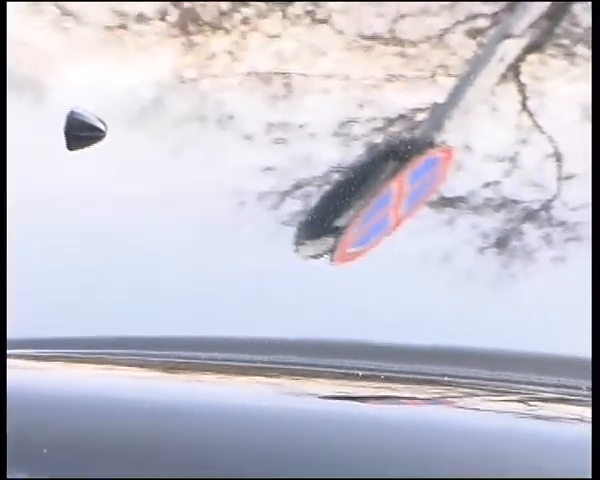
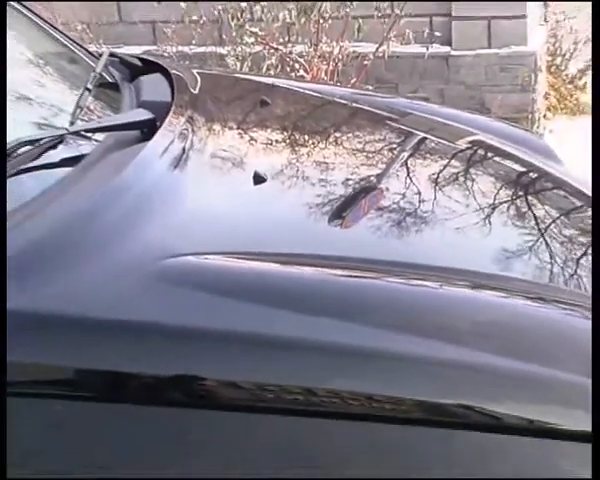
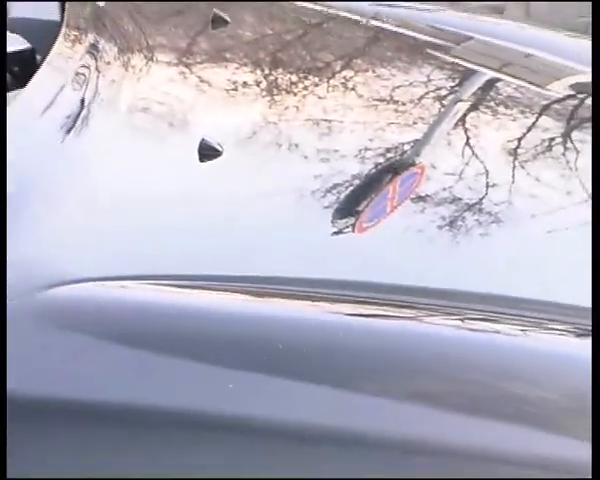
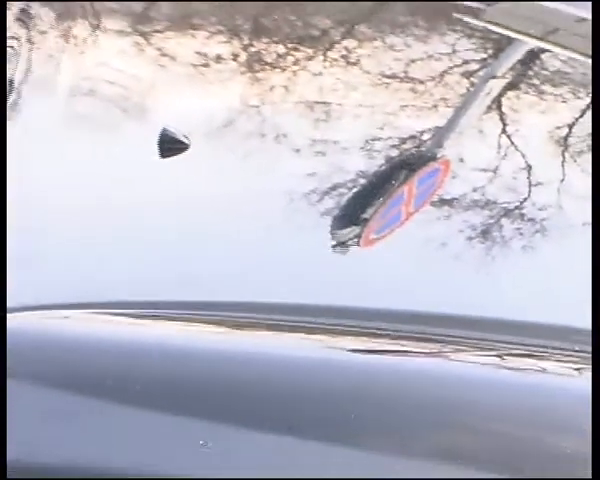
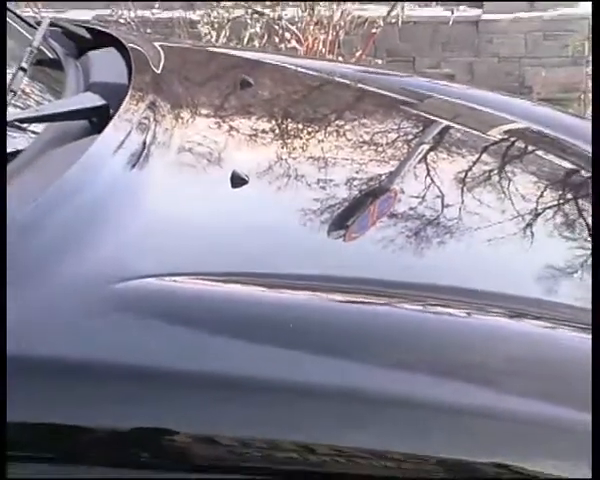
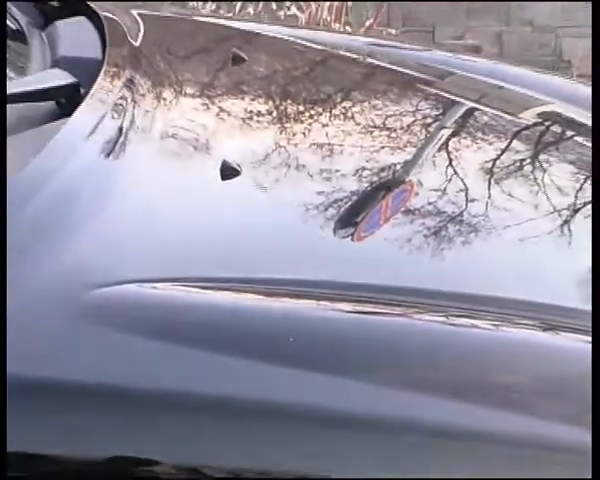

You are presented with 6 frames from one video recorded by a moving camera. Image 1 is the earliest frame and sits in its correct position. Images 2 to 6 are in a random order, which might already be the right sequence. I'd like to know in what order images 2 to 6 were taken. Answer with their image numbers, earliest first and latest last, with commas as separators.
4, 3, 6, 5, 2
